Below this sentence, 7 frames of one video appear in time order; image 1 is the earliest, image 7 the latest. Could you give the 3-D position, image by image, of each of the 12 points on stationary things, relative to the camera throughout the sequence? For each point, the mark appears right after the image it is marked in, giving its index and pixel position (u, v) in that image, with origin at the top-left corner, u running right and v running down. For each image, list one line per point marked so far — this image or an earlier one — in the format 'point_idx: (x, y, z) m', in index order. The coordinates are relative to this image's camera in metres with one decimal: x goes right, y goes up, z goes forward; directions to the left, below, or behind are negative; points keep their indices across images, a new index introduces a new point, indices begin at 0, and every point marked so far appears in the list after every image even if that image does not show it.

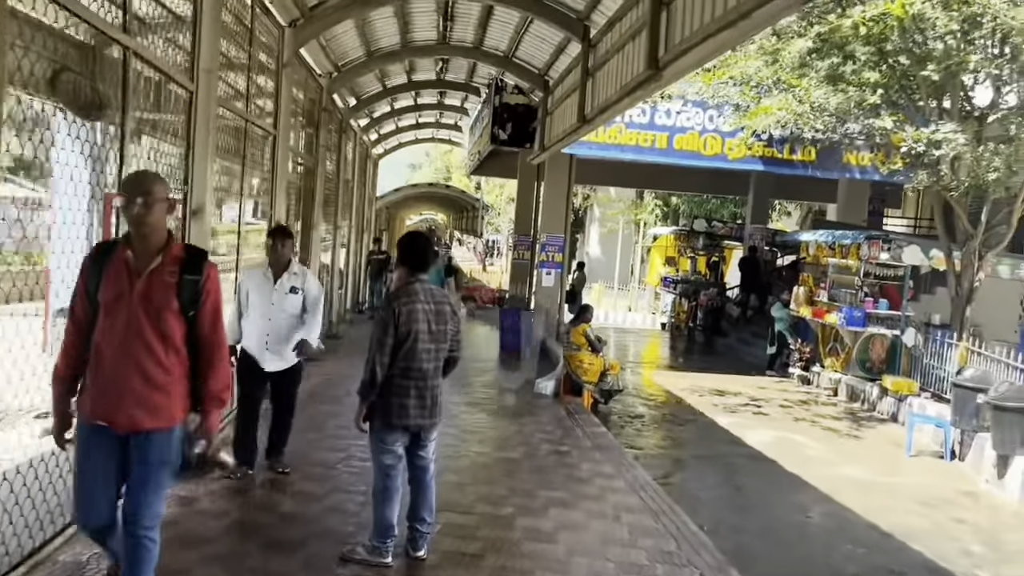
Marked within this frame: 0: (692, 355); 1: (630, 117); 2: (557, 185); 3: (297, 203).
0: (+4.1, -1.6, +19.3) m
1: (+2.0, +2.9, +14.4) m
2: (+0.9, +2.0, +16.3) m
3: (-3.0, +1.2, +11.8) m
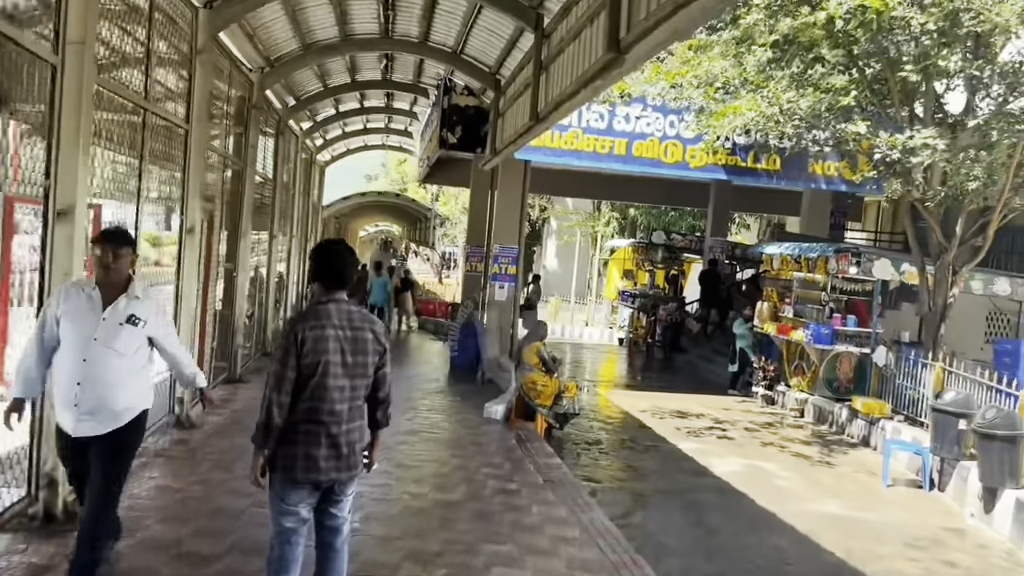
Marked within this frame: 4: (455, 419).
0: (+3.0, -1.9, +18.6) m
1: (+1.2, +2.7, +13.6) m
2: (0.0, +1.7, +15.4) m
3: (-3.6, +1.0, +10.7) m
4: (-0.7, -1.5, +10.0) m
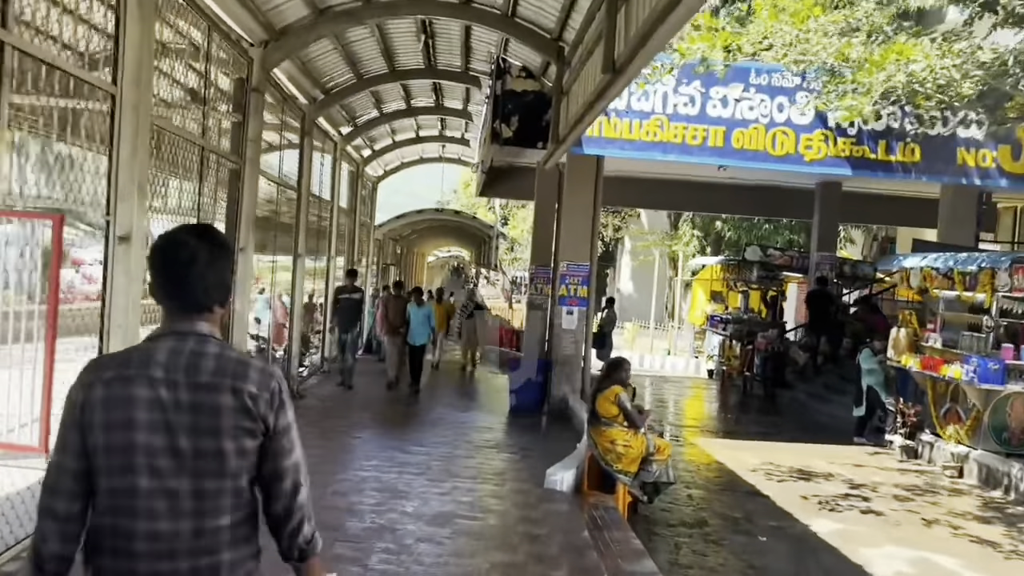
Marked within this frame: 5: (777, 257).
0: (+4.4, -2.3, +15.6) m
1: (+2.1, +2.4, +10.9) m
2: (+1.0, +1.3, +12.9) m
3: (-3.0, +0.7, +8.4) m
4: (-0.1, -1.8, +7.4) m
5: (+5.9, +0.7, +19.0) m
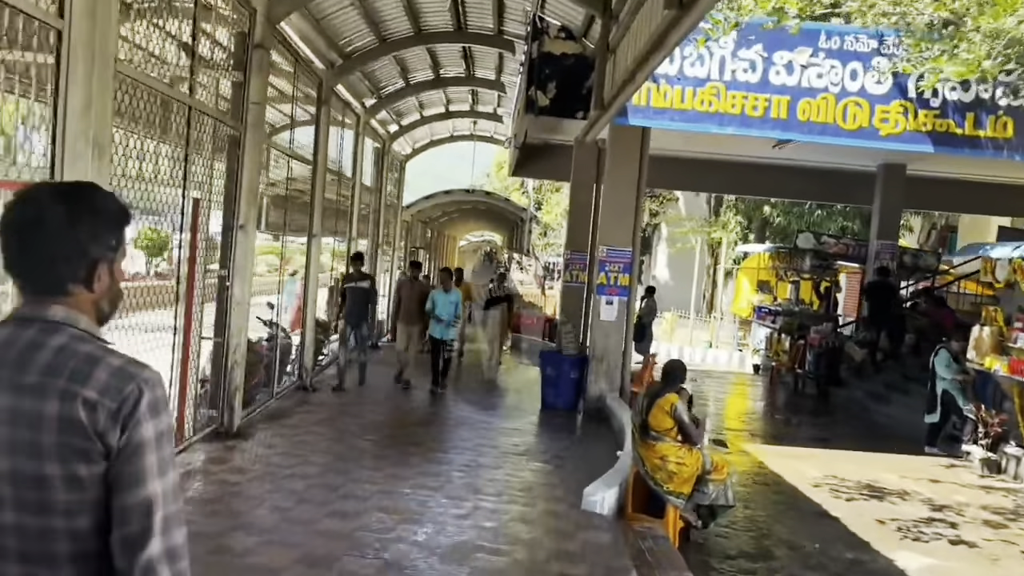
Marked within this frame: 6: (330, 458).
0: (+4.9, -2.1, +14.3) m
1: (+2.5, +2.5, +9.7) m
2: (+1.5, +1.5, +11.7) m
3: (-2.7, +0.9, +7.4) m
4: (+0.2, -1.7, +6.3) m
5: (+6.6, +0.9, +17.6) m
6: (-1.6, -1.5, +7.5) m
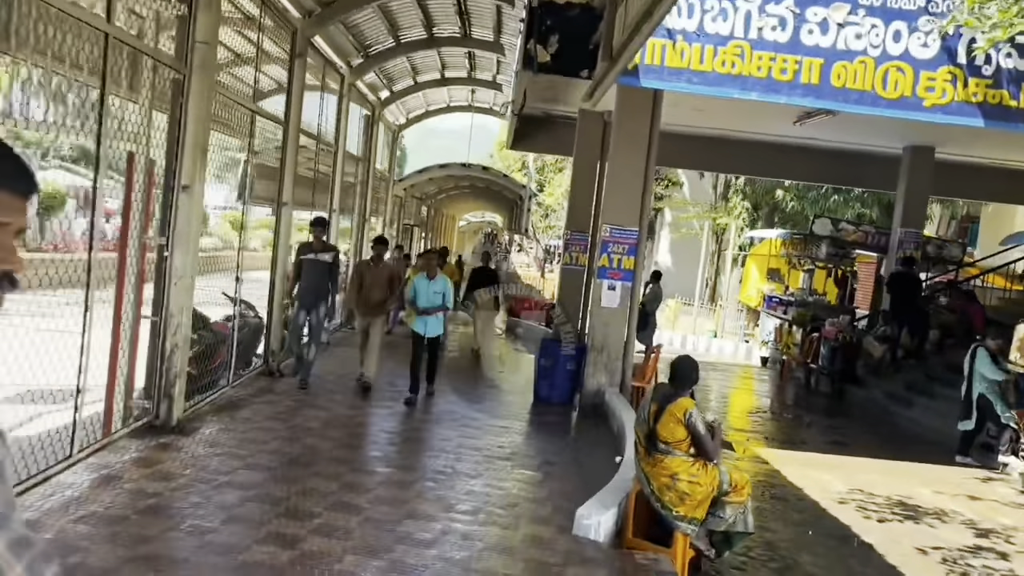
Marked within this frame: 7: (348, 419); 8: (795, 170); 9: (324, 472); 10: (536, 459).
0: (+4.7, -2.0, +13.3) m
1: (+2.5, +2.6, +8.5) m
2: (+1.5, +1.7, +10.5) m
3: (-2.7, +1.1, +6.3) m
4: (0.0, -1.6, +5.2) m
5: (+6.6, +1.1, +16.5) m
6: (-1.8, -1.3, +6.4) m
7: (-1.6, -1.2, +8.1) m
8: (+5.4, +2.3, +16.1) m
9: (-1.4, -1.4, +6.3) m
10: (+0.2, -1.5, +7.6) m
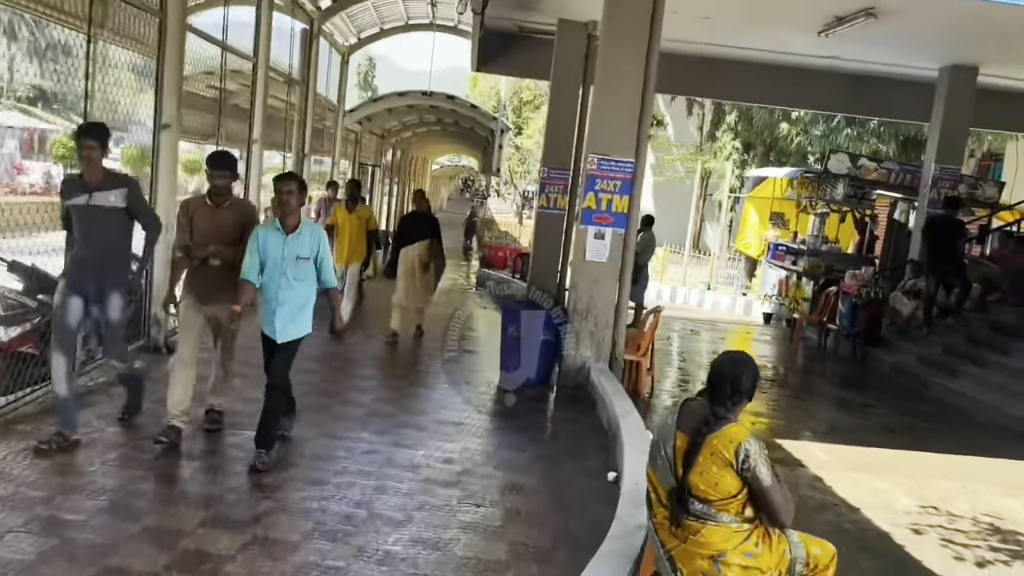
0: (+4.3, -1.3, +11.2) m
1: (+2.1, +3.0, +6.1) m
2: (+1.1, +2.2, +8.1) m
3: (-3.0, +1.3, +3.8) m
4: (-0.2, -1.4, +3.0) m
5: (+6.0, +2.0, +14.2) m
6: (-2.0, -1.1, +4.1) m
7: (-1.9, -0.9, +5.8) m
8: (+4.9, +3.1, +13.7) m
9: (-1.7, -1.1, +4.0) m
10: (-0.1, -1.2, +5.3) m
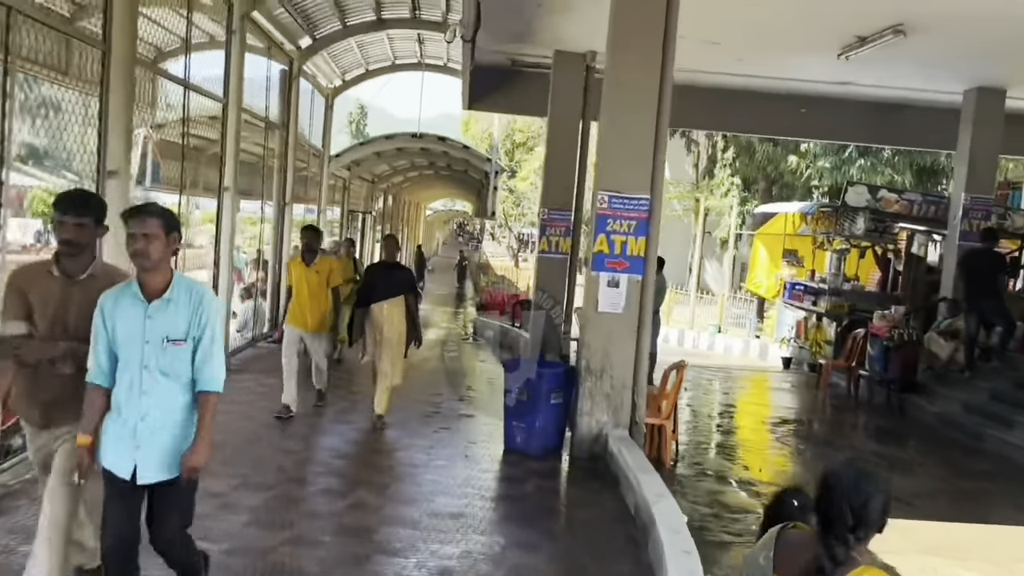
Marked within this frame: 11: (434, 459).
0: (+4.3, -1.8, +10.1) m
1: (+2.1, +2.7, +5.2) m
2: (+1.0, +1.8, +7.2) m
3: (-3.0, +1.0, +2.8) m
4: (-0.1, -1.6, +1.9) m
5: (+6.0, +1.4, +13.3) m
6: (-2.0, -1.4, +3.0) m
7: (-1.8, -1.3, +4.7) m
8: (+4.8, +2.5, +12.9) m
9: (-1.6, -1.5, +2.9) m
10: (0.0, -1.6, +4.2) m
11: (-0.6, -1.4, +6.9) m
